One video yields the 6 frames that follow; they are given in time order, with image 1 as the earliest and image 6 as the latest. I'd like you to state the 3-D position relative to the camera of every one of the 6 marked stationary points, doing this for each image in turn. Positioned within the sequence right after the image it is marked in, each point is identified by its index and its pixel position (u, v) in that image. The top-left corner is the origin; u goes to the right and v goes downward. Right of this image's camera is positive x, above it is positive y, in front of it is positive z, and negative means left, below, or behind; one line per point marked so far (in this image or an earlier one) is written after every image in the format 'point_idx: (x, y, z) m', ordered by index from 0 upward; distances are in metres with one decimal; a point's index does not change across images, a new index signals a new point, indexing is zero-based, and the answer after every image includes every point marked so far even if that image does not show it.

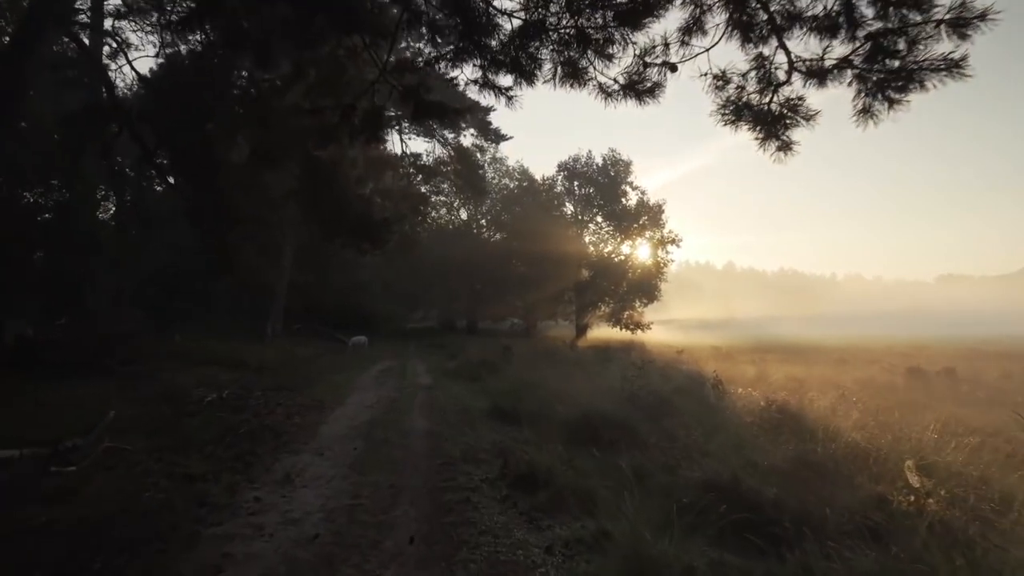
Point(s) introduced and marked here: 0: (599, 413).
0: (+1.5, -2.1, +11.3) m
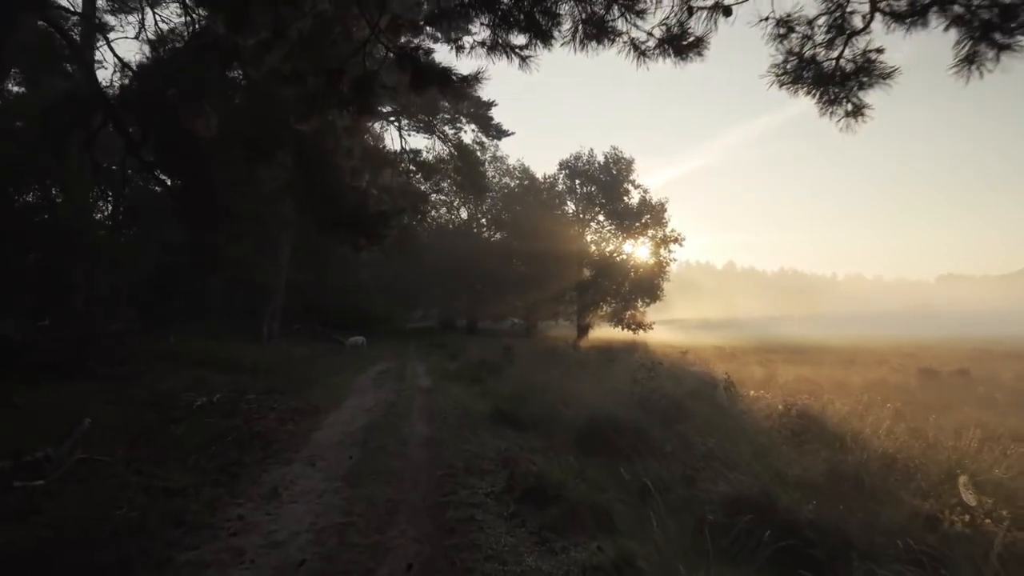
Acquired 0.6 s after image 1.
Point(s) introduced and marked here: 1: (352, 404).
0: (+1.6, -2.1, +10.6) m
1: (-3.6, -2.6, +14.9) m
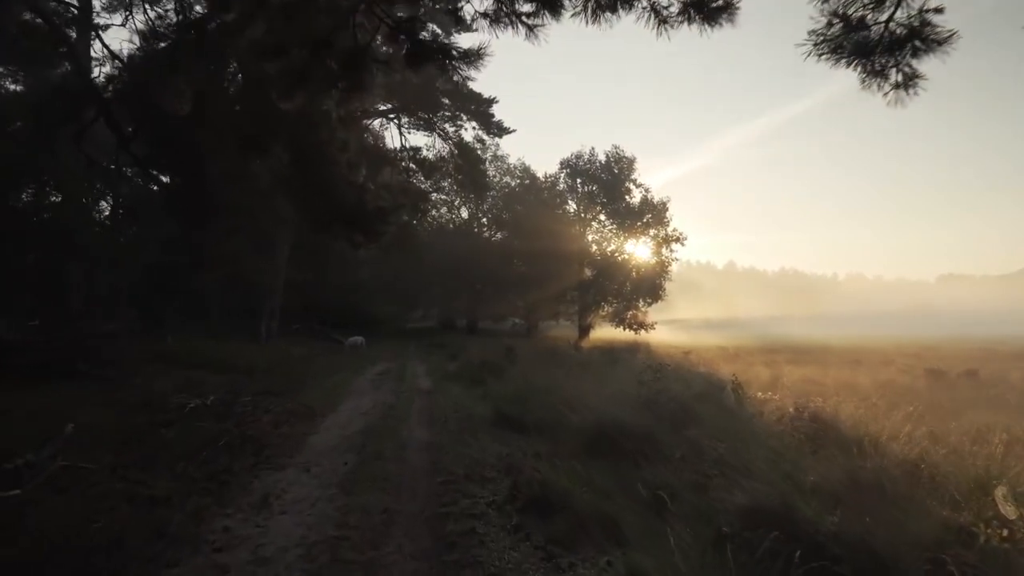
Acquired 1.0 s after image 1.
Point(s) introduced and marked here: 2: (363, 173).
0: (+1.6, -2.0, +10.3) m
1: (-3.5, -2.6, +14.5) m
2: (-2.9, +2.2, +13.1) m
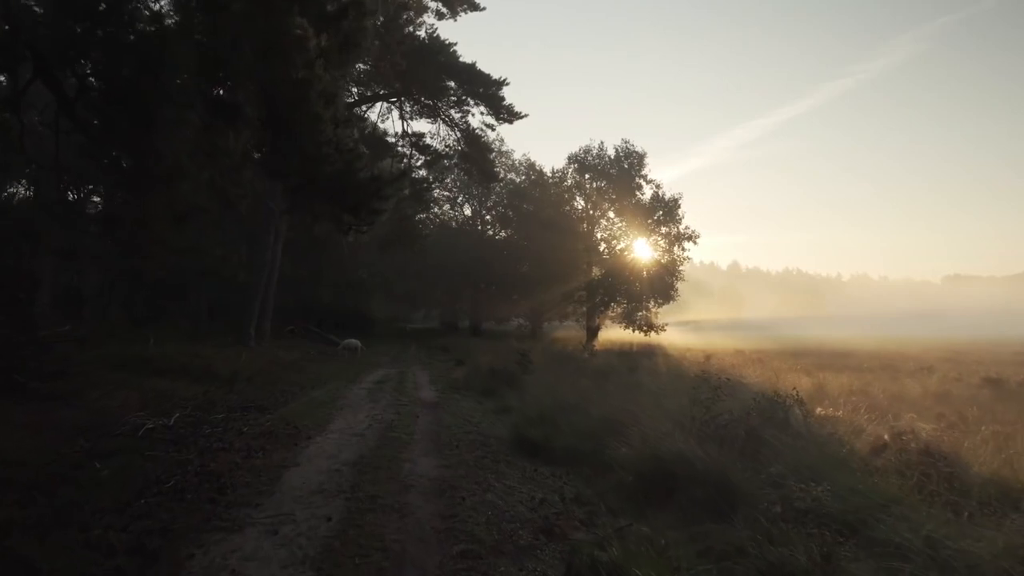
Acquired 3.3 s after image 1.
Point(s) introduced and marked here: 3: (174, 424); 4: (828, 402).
0: (+2.0, -2.0, +8.0) m
1: (-3.1, -2.5, +12.2) m
2: (-2.5, +2.3, +10.8) m
3: (-5.6, -2.3, +11.1) m
4: (+7.5, -2.7, +15.6) m
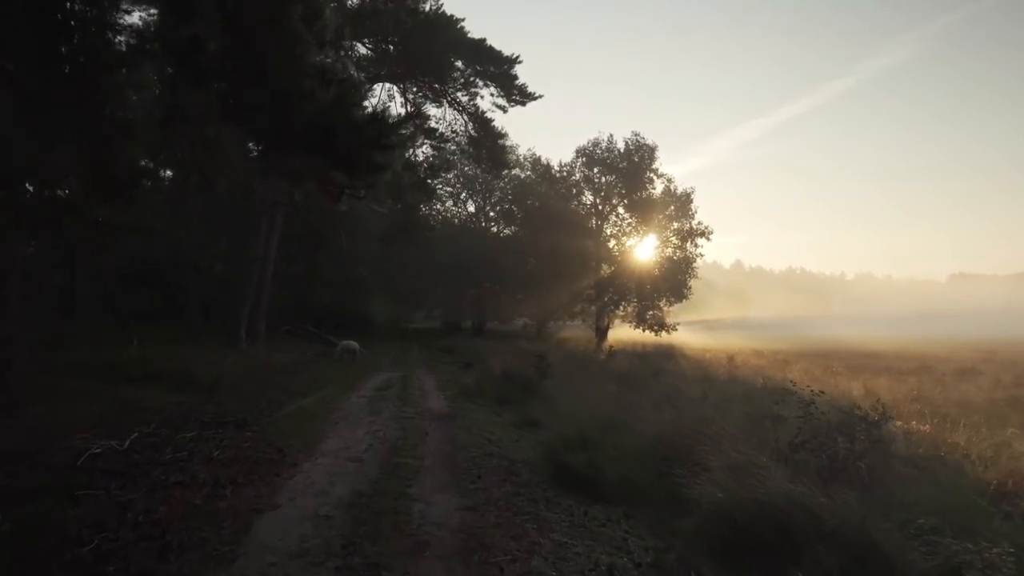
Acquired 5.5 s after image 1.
0: (+2.5, -1.9, +5.8) m
1: (-2.7, -2.4, +10.1) m
2: (-2.1, +2.4, +8.7) m
3: (-5.2, -2.1, +9.0) m
4: (+8.0, -2.5, +13.5) m
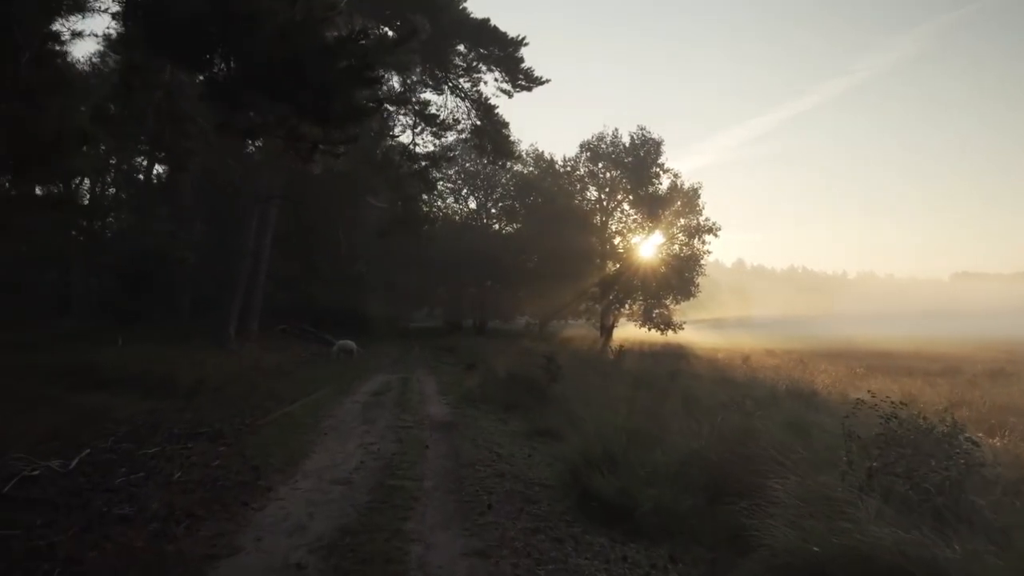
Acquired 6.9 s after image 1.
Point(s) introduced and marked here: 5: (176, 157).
0: (+2.6, -1.8, +4.4) m
1: (-2.5, -2.3, +8.7) m
2: (-1.9, +2.5, +7.3) m
3: (-5.0, -2.0, +7.6) m
4: (+8.2, -2.4, +12.1) m
5: (-5.7, +2.2, +11.3) m
